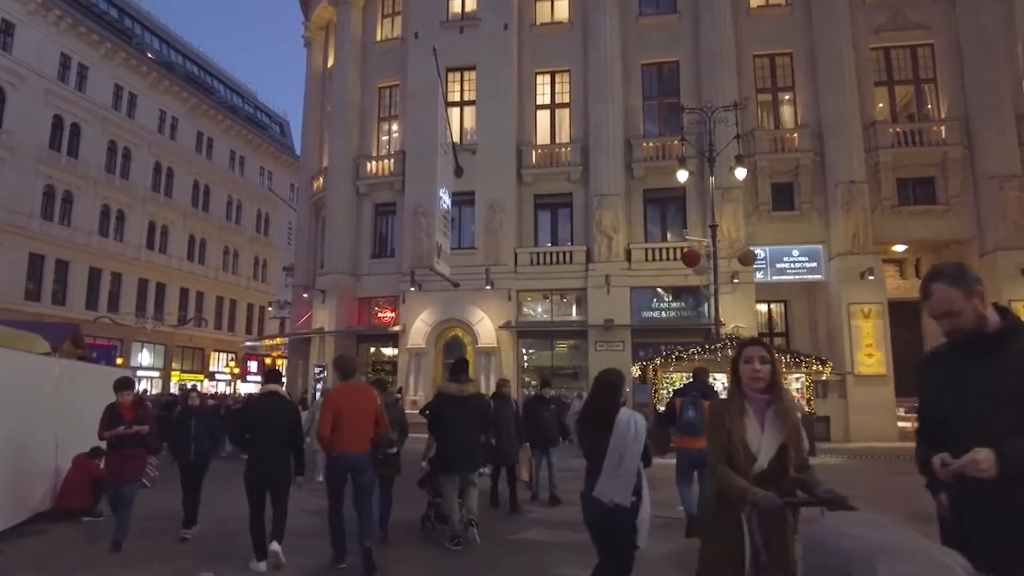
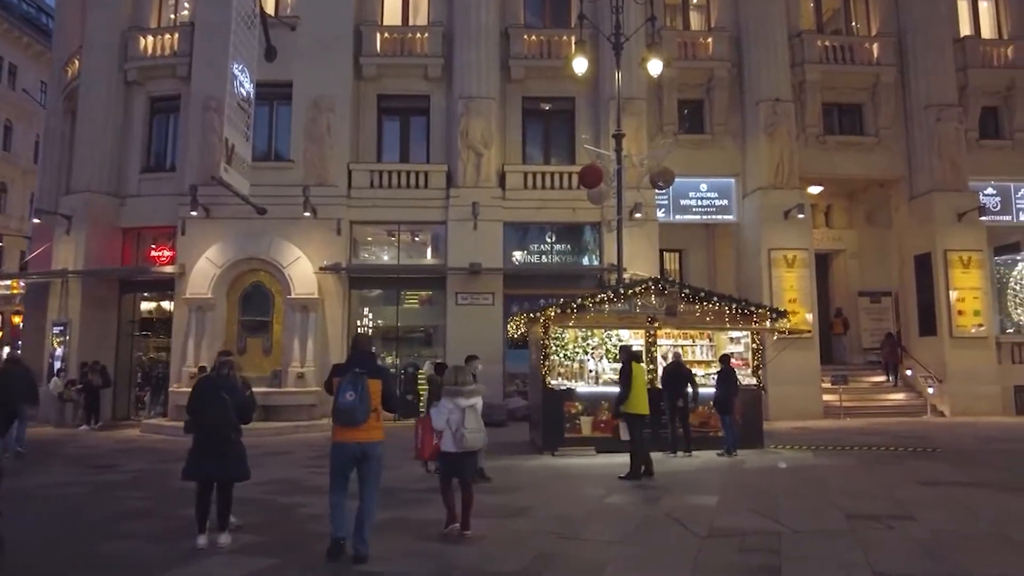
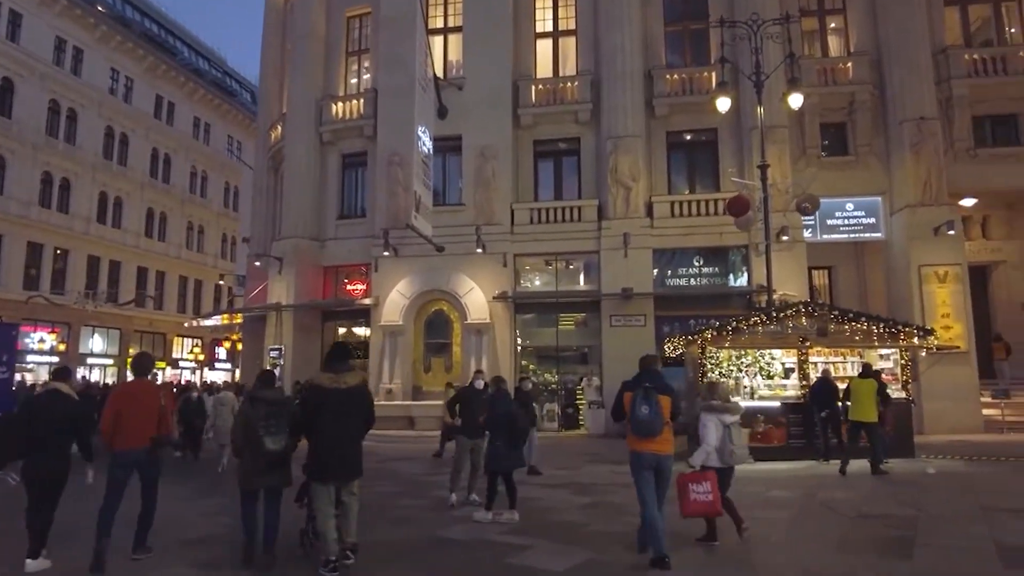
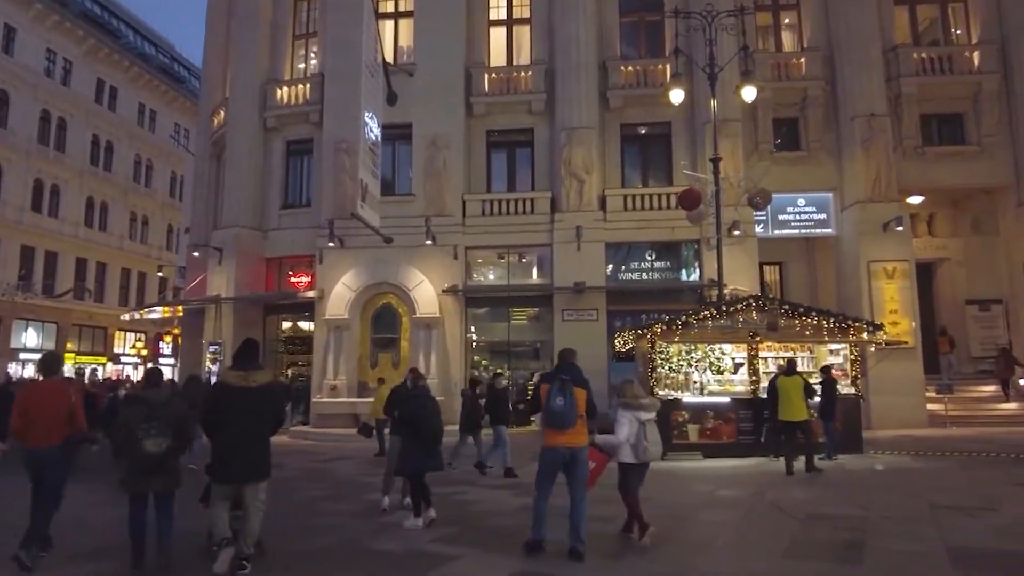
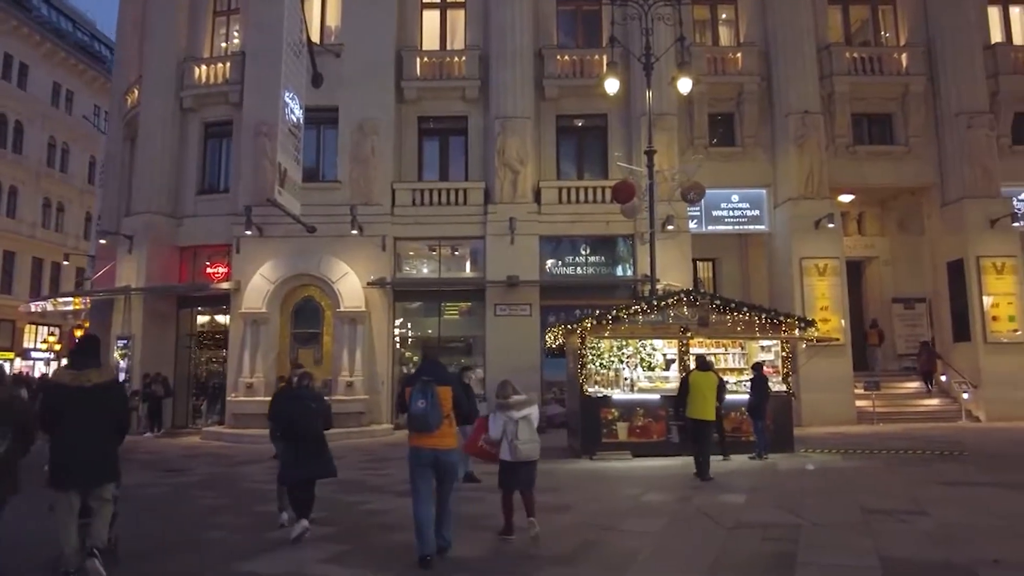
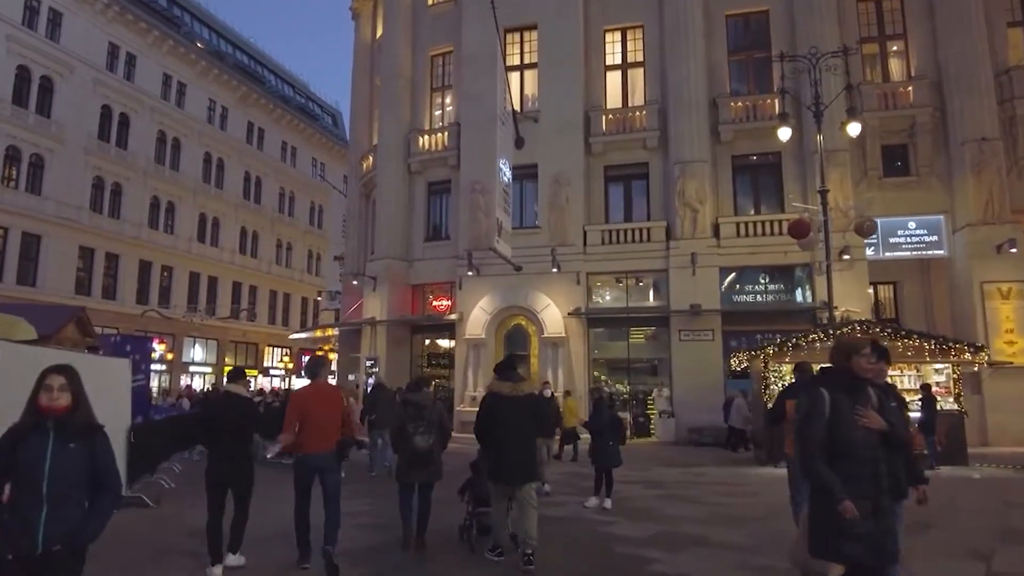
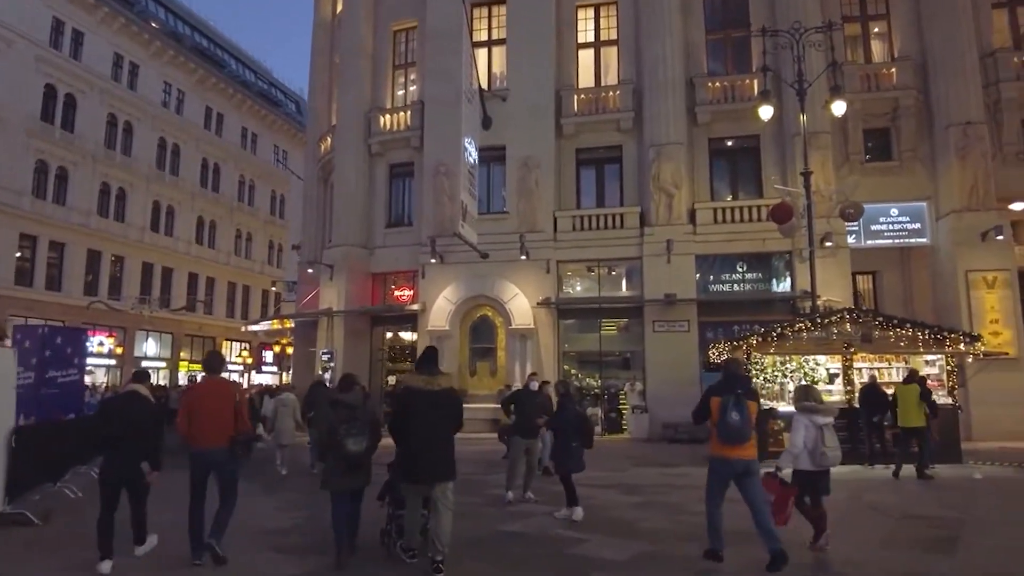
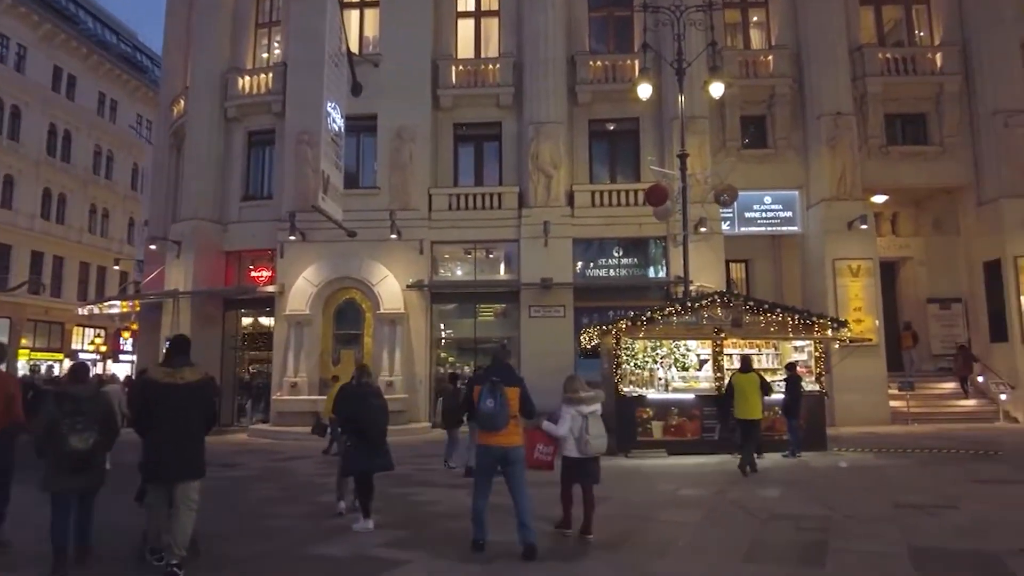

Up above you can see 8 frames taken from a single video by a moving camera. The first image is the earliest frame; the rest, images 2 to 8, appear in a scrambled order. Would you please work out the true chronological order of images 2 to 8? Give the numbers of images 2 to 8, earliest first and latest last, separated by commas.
6, 7, 3, 4, 8, 5, 2
